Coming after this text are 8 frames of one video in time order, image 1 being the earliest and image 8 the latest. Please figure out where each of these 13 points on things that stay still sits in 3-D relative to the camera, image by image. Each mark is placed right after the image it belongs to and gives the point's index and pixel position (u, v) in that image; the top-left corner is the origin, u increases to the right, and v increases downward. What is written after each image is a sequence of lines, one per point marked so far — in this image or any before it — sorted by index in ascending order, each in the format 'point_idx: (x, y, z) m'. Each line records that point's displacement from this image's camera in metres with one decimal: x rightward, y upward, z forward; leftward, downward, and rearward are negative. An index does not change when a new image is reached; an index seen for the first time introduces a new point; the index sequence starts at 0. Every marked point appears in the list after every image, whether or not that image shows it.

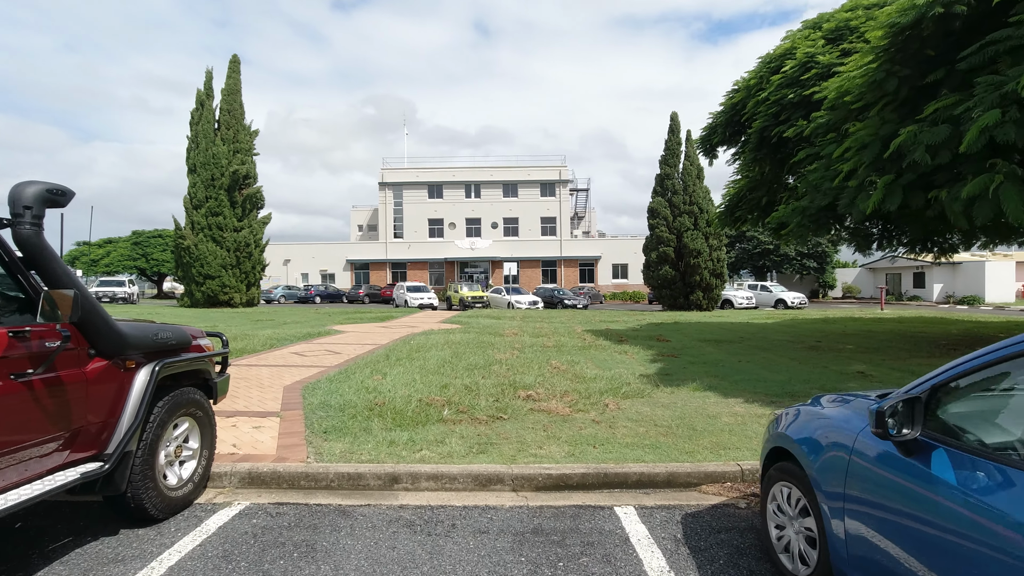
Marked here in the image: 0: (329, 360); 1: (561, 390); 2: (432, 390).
0: (-3.5, -1.4, +10.6) m
1: (+0.7, -1.4, +7.7) m
2: (-1.1, -1.4, +7.5) m
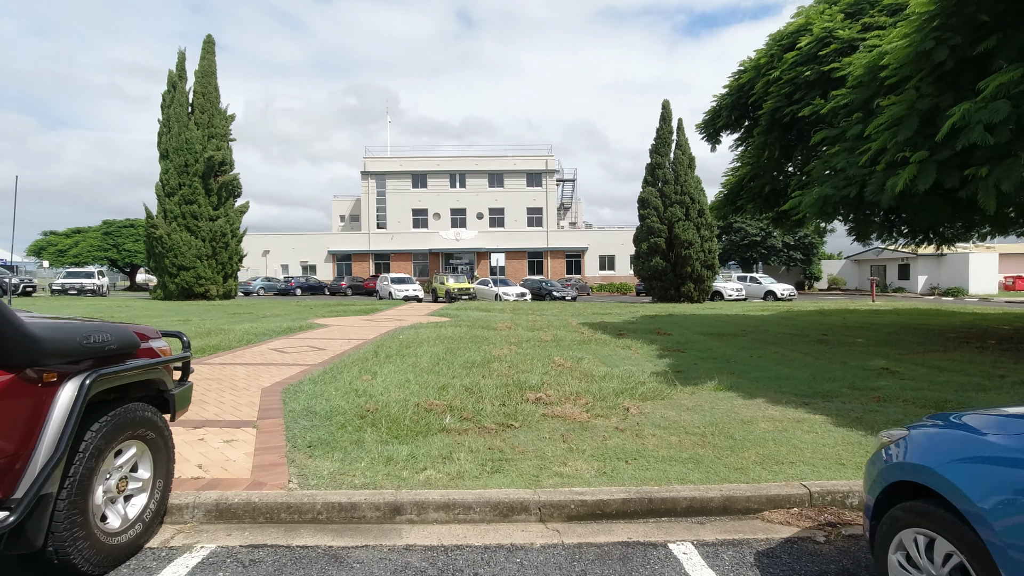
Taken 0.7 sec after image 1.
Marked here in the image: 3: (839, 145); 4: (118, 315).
0: (-3.5, -1.2, +9.7) m
1: (+0.7, -1.3, +7.0) m
2: (-1.0, -1.3, +6.7) m
3: (+5.5, +2.4, +9.3) m
4: (-12.7, -0.9, +18.0) m
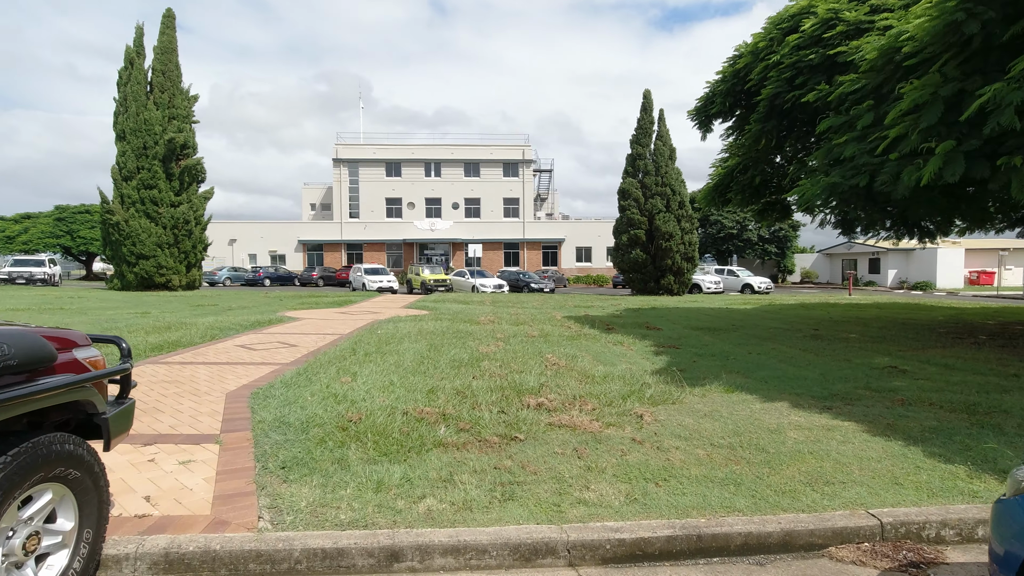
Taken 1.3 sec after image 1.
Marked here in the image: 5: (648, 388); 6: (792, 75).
0: (-3.7, -1.1, +8.9) m
1: (+0.7, -1.2, +6.4) m
2: (-1.0, -1.2, +6.0) m
3: (+5.3, +2.5, +8.8) m
4: (-13.3, -0.6, +16.7) m
5: (+1.7, -1.2, +6.8) m
6: (+5.2, +4.0, +10.3) m
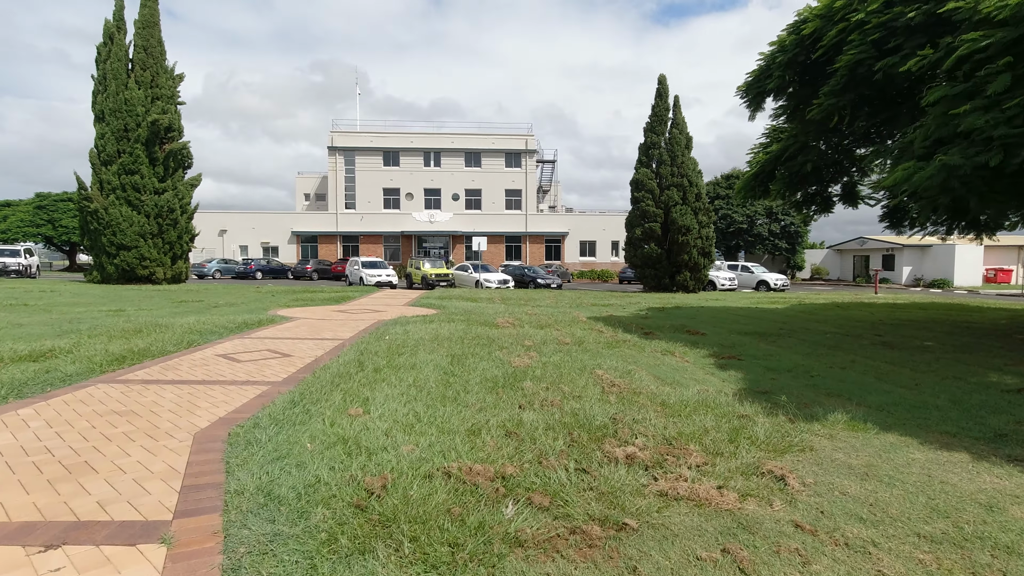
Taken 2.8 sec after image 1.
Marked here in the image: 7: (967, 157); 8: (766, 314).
0: (-3.1, -1.1, +7.2) m
1: (+1.3, -1.3, +4.7) m
2: (-0.4, -1.2, +4.3) m
3: (+5.9, +2.4, +7.2) m
4: (-12.8, -0.4, +14.9) m
5: (+2.2, -1.3, +5.2) m
6: (+5.8, +4.0, +8.7) m
7: (+5.7, +1.6, +6.9) m
8: (+7.9, -0.8, +17.3) m
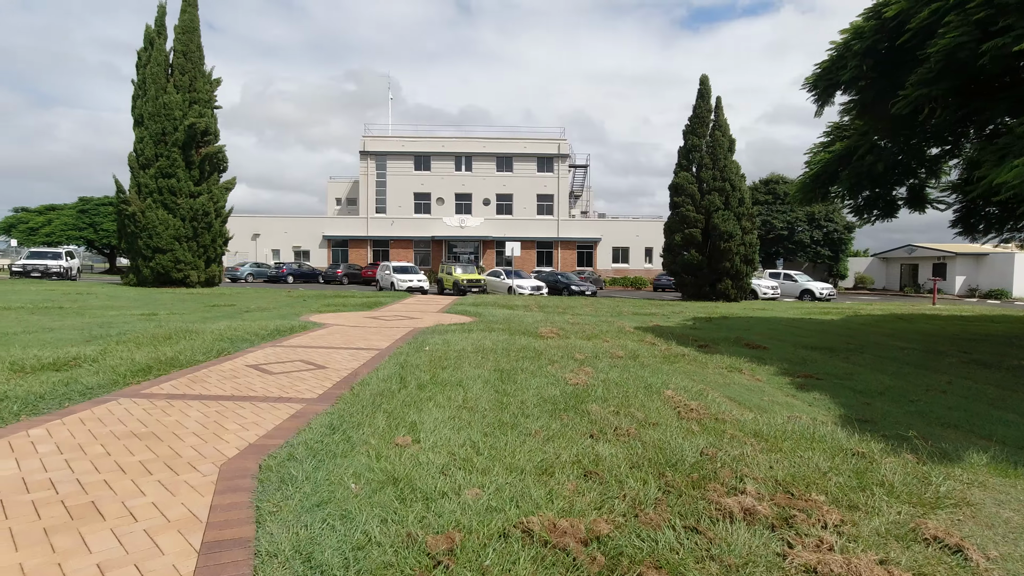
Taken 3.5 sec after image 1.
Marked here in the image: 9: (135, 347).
0: (-2.4, -1.1, +6.6) m
1: (+1.9, -1.4, +3.9) m
2: (+0.1, -1.3, +3.6) m
3: (+6.6, +2.3, +6.2) m
4: (-11.7, -0.5, +14.7) m
5: (+2.8, -1.4, +4.3) m
6: (+6.6, +3.8, +7.7) m
7: (+6.4, +1.5, +5.9) m
8: (+9.1, -1.1, +16.2) m
9: (-5.6, -0.9, +8.2) m
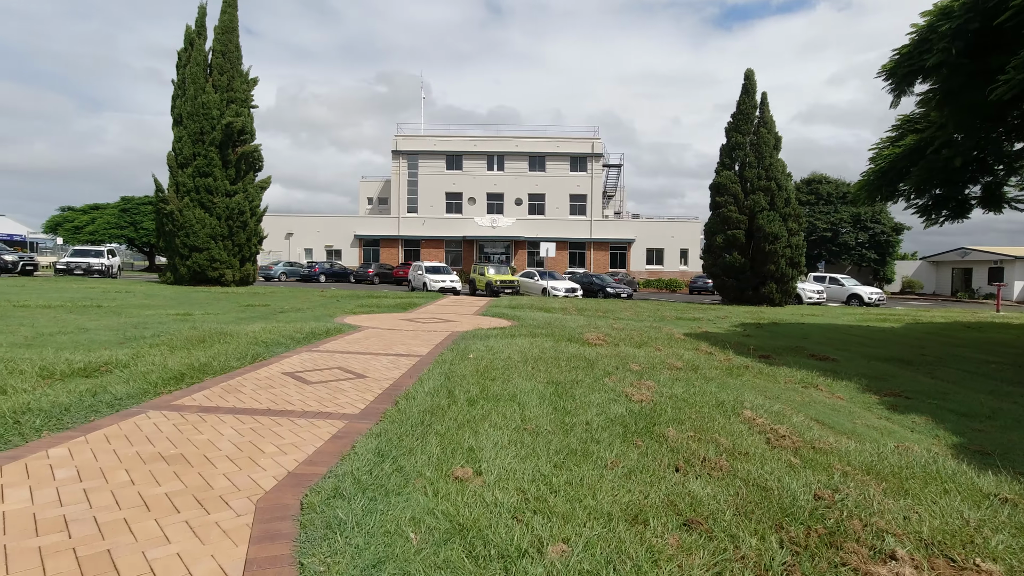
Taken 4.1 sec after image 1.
0: (-1.8, -1.2, +6.1) m
1: (+2.4, -1.4, +3.2) m
2: (+0.6, -1.3, +2.9) m
3: (+7.3, +2.1, +5.3) m
4: (-10.7, -0.4, +14.6) m
5: (+3.3, -1.5, +3.5) m
6: (+7.3, +3.6, +6.8) m
7: (+7.0, +1.4, +4.9) m
8: (+10.2, -1.2, +15.1) m
9: (-4.8, -0.9, +7.8) m
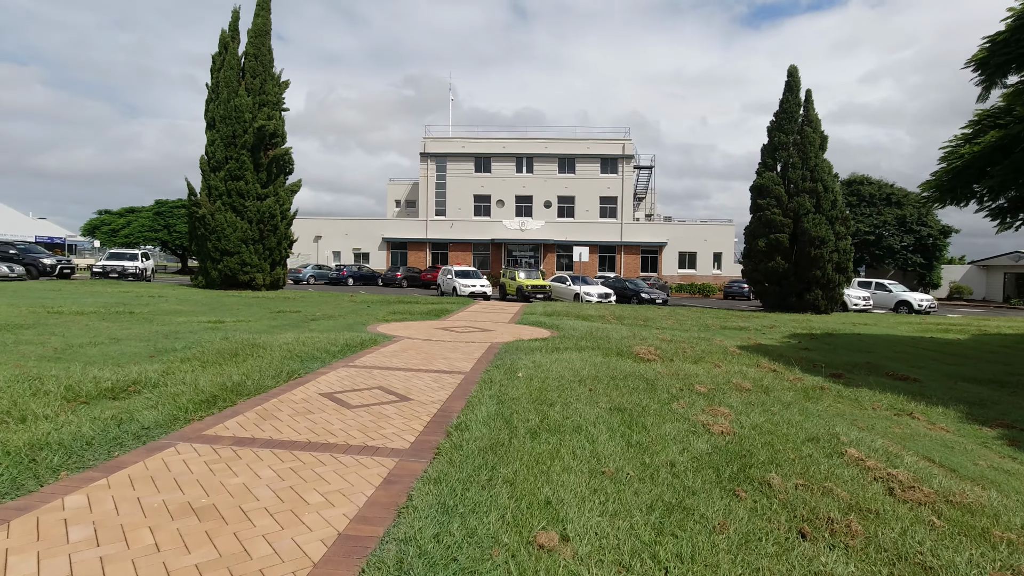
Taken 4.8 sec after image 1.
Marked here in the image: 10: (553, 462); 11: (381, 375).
0: (-1.1, -1.3, +5.5) m
1: (+2.9, -1.6, +2.4) m
2: (+1.1, -1.5, +2.2) m
3: (+7.9, +1.9, +4.3) m
4: (-9.7, -0.6, +14.4) m
5: (+3.9, -1.6, +2.7) m
6: (+8.0, +3.4, +5.8) m
7: (+7.6, +1.2, +3.9) m
8: (+11.2, -1.5, +13.9) m
9: (-4.1, -1.0, +7.3) m
10: (+0.3, -1.4, +4.5) m
11: (-1.9, -1.2, +7.8) m
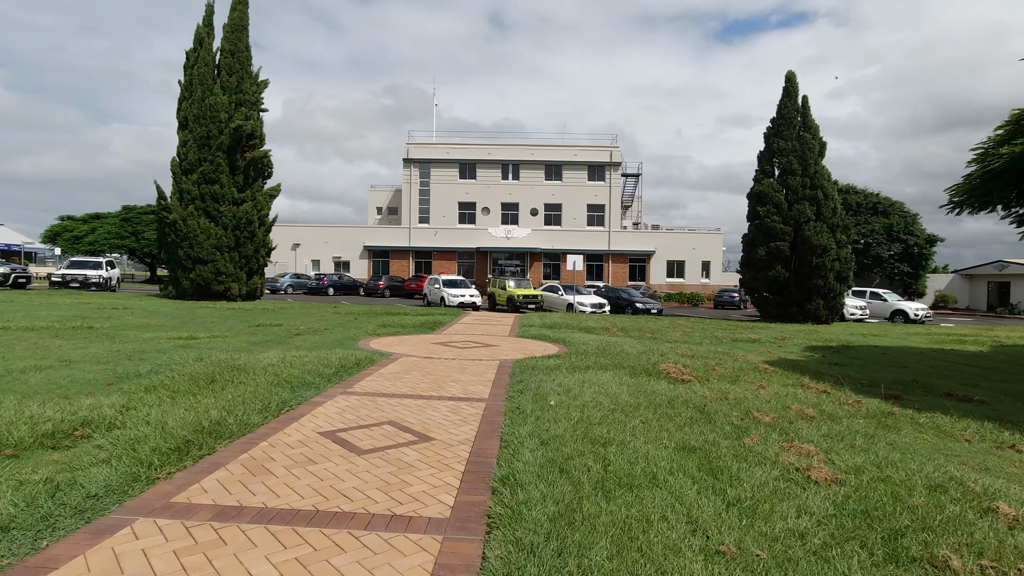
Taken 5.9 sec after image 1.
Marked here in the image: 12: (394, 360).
0: (-0.7, -1.5, +4.3) m
1: (+3.4, -1.7, +1.4) m
2: (+1.7, -1.6, +1.1) m
3: (+8.4, +1.9, +3.5) m
4: (-9.5, -0.8, +12.9) m
5: (+4.4, -1.7, +1.7) m
6: (+8.4, +3.3, +5.0) m
7: (+8.1, +1.1, +3.1) m
8: (+11.3, -1.7, +13.2) m
9: (-3.7, -1.2, +6.0) m
10: (+0.8, -1.5, +3.3) m
11: (-1.5, -1.4, +6.6) m
12: (-2.1, -1.3, +10.0) m
